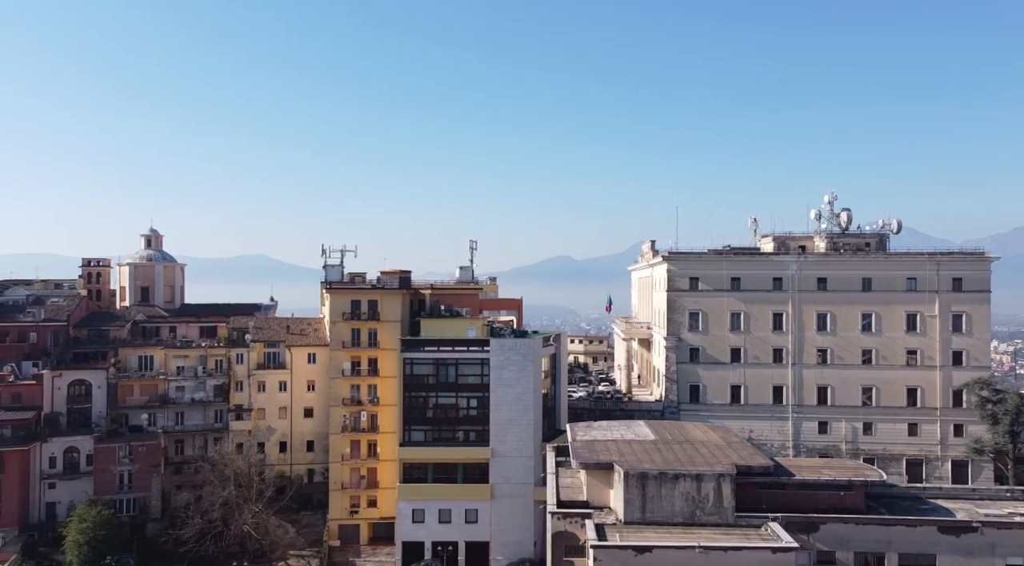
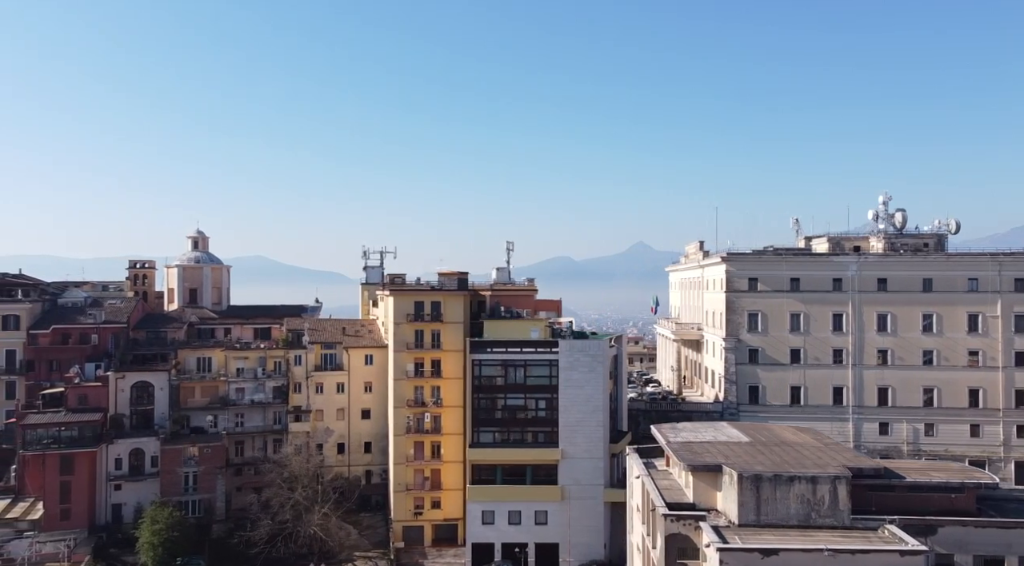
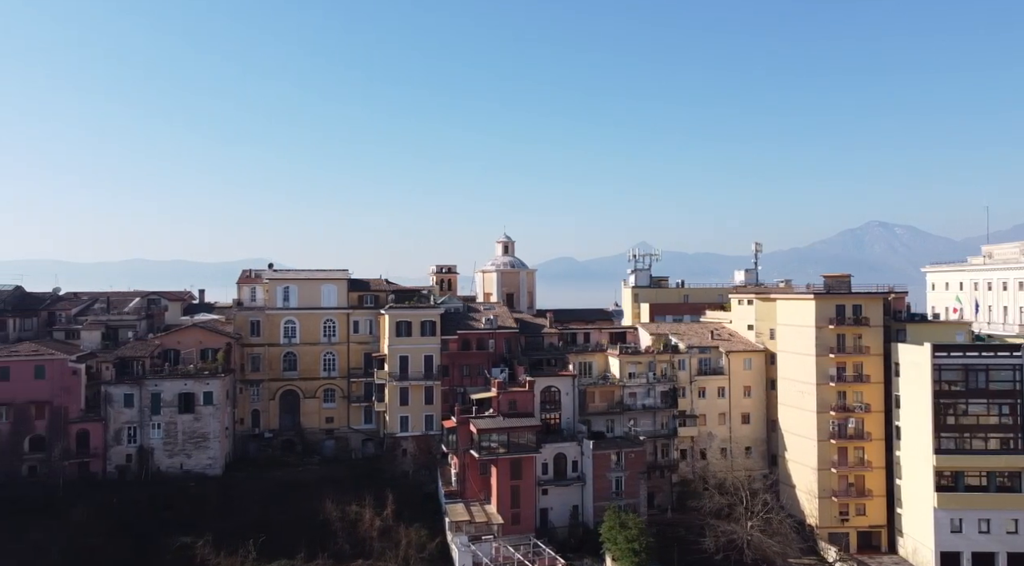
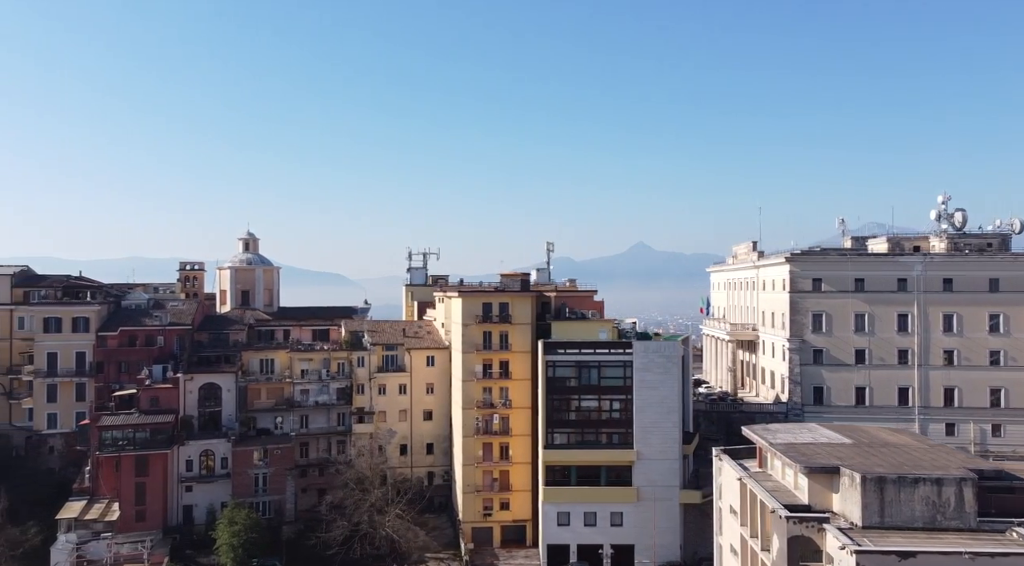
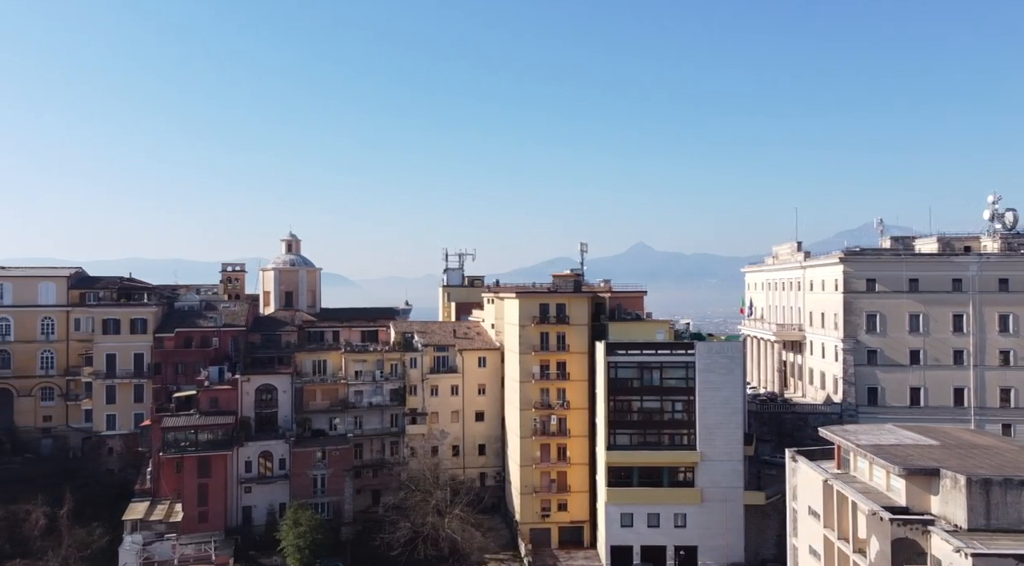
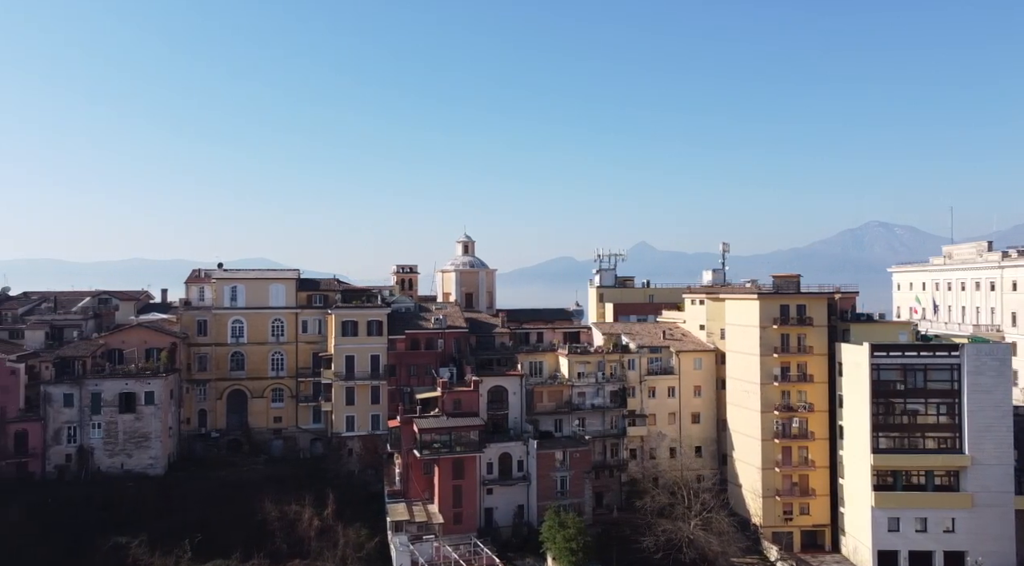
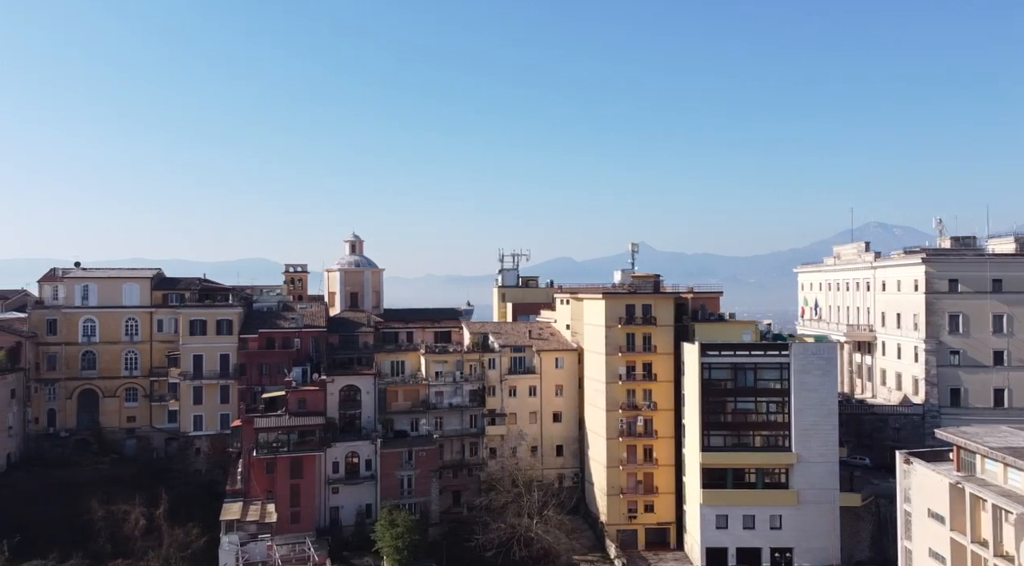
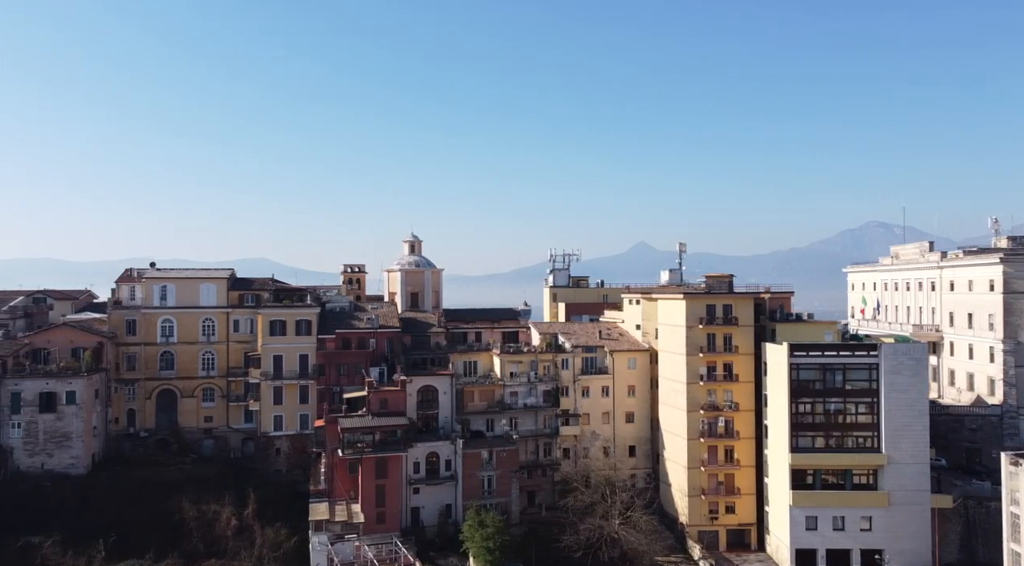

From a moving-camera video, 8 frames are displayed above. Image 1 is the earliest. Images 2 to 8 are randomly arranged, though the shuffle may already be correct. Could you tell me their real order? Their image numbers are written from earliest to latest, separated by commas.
2, 4, 5, 7, 8, 6, 3
